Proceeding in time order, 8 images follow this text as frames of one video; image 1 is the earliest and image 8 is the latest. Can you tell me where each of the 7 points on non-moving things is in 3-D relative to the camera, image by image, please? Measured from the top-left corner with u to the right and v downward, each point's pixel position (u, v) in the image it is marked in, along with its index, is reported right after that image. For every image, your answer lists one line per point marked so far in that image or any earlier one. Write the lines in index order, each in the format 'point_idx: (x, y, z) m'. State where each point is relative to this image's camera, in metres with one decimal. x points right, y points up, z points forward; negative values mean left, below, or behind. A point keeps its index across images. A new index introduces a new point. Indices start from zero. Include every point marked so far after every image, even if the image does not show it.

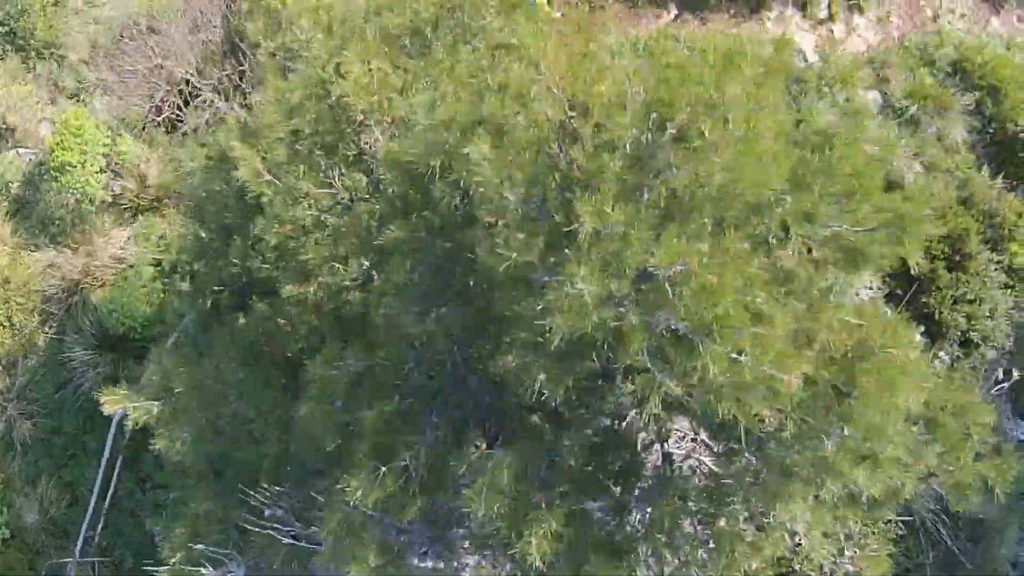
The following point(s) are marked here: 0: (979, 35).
0: (+10.4, +5.6, +11.1) m
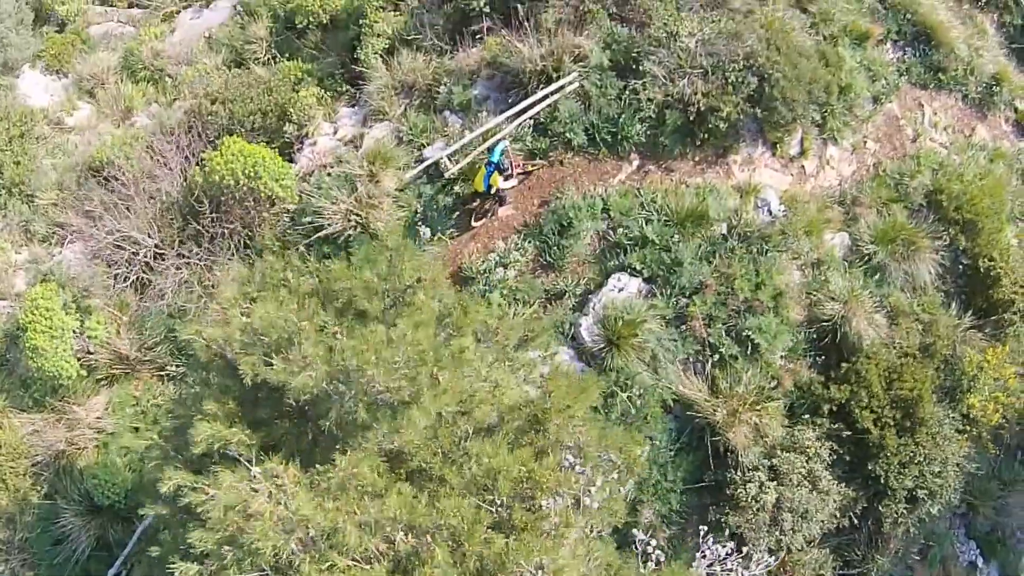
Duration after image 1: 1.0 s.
0: (+9.7, +2.9, +10.7) m
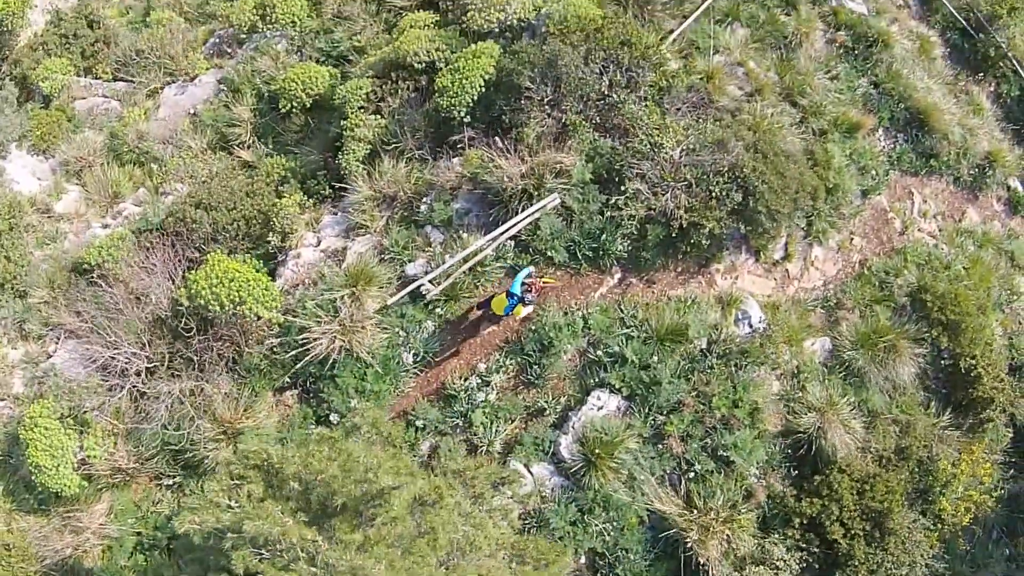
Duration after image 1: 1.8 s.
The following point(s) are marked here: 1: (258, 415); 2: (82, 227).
0: (+9.4, +1.0, +10.6) m
1: (-4.5, -2.2, +8.7) m
2: (-9.5, +1.4, +10.9) m
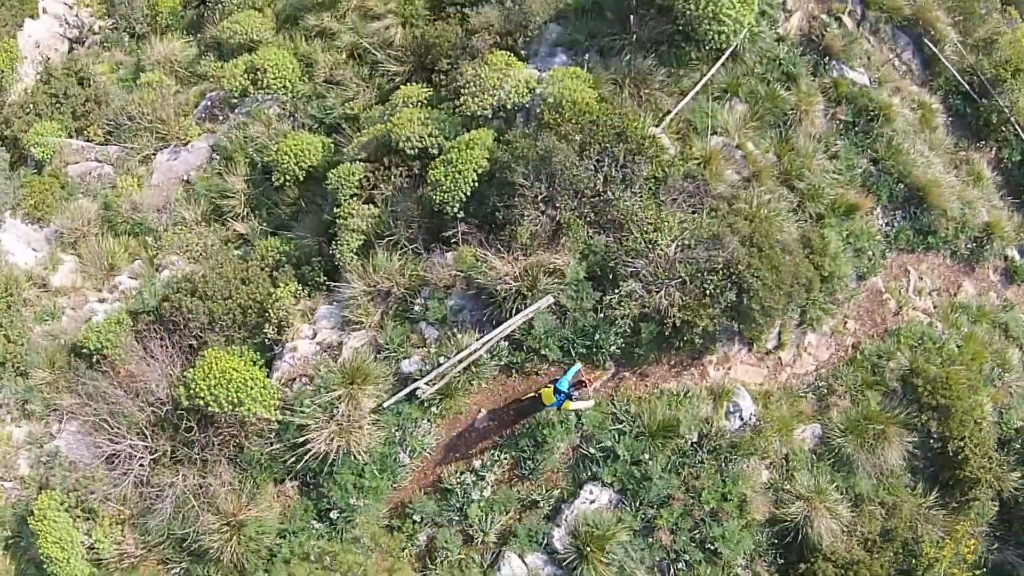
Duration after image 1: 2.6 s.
0: (+9.3, -0.7, +10.6) m
1: (-4.6, -4.0, +8.9) m
2: (-9.6, -0.3, +11.0) m
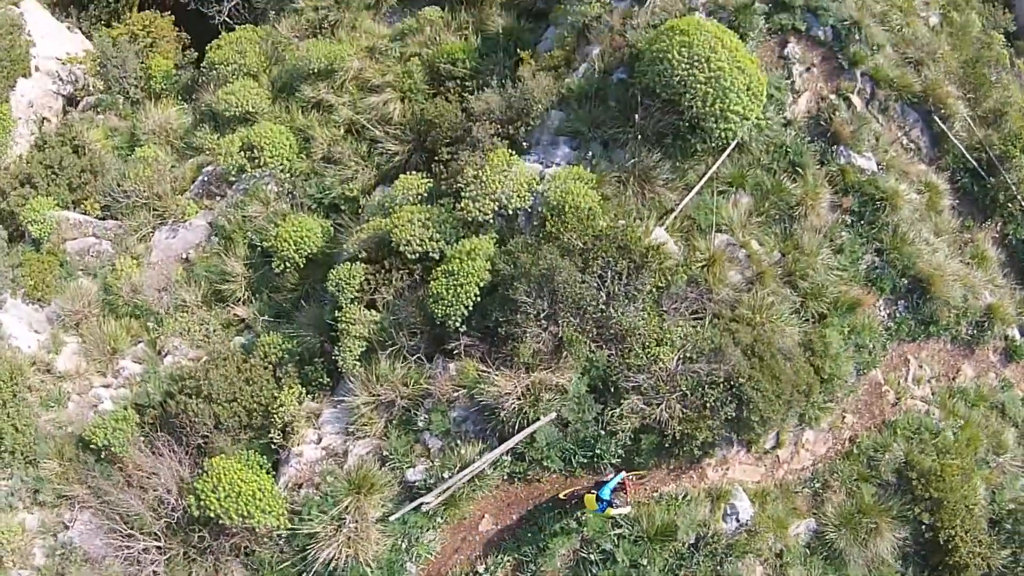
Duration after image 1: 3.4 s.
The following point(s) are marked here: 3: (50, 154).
0: (+9.3, -2.6, +10.8) m
1: (-4.5, -6.0, +9.3) m
2: (-9.6, -2.2, +11.0) m
3: (-11.5, +3.3, +12.3) m
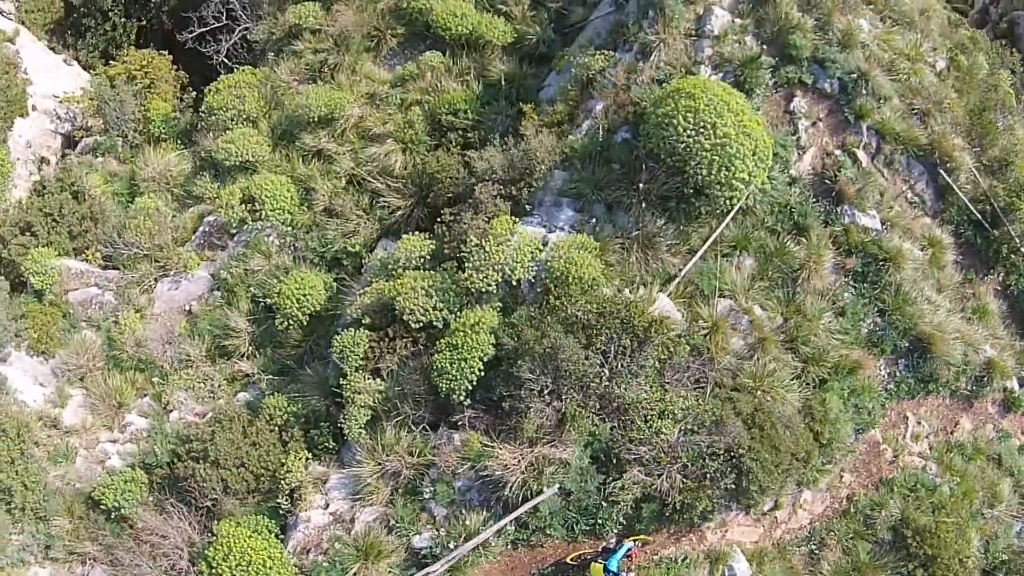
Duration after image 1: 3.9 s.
0: (+9.4, -3.8, +10.9) m
1: (-4.5, -7.3, +9.5) m
2: (-9.5, -3.5, +11.2) m
3: (-11.4, +2.1, +12.2) m
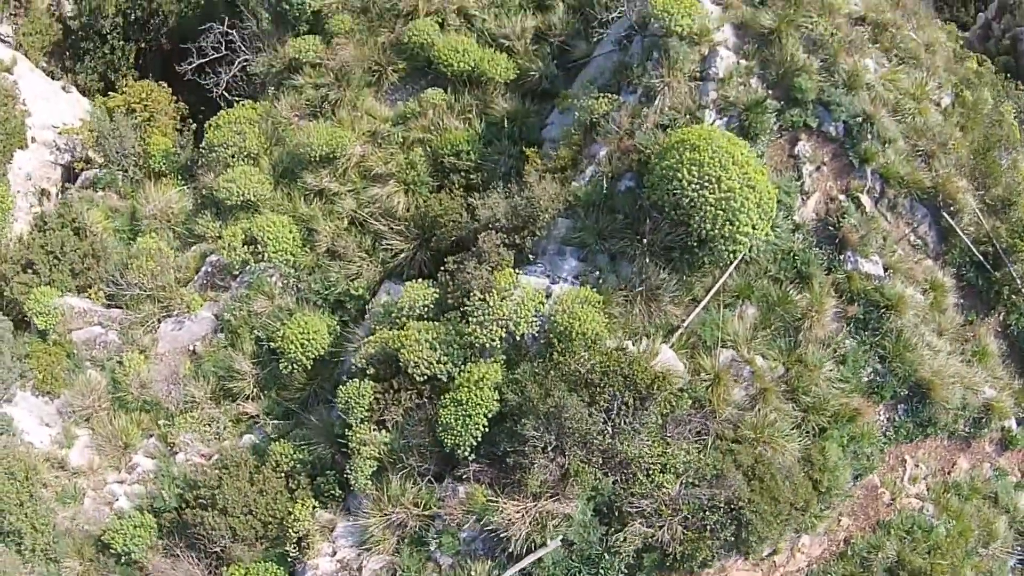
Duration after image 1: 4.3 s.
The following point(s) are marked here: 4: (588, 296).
0: (+9.5, -4.8, +11.1) m
1: (-4.4, -8.4, +9.8) m
2: (-9.4, -4.4, +11.3) m
3: (-11.4, +1.2, +12.2) m
4: (+1.4, -0.1, +9.5) m
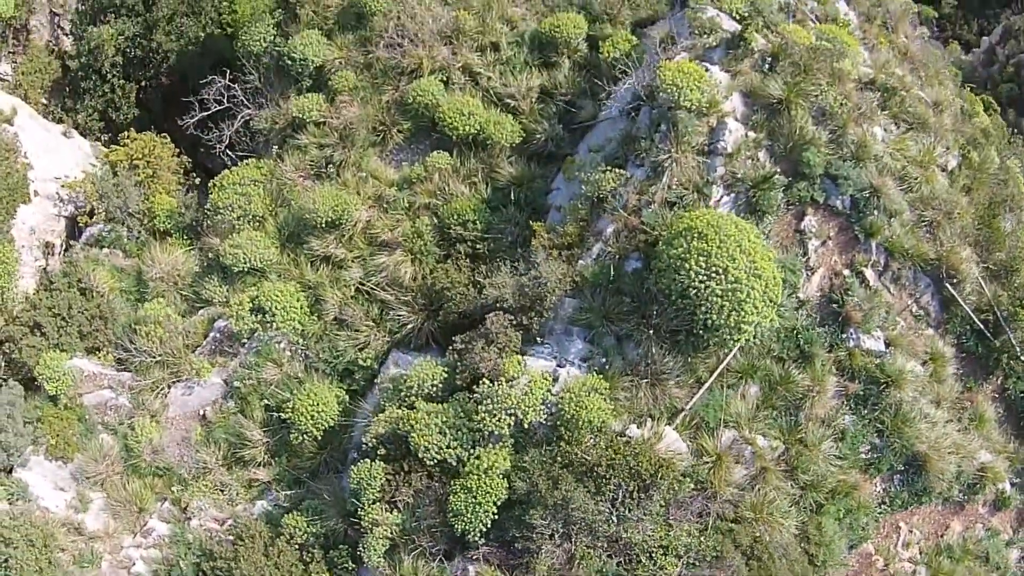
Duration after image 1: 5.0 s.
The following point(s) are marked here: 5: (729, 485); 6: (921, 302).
0: (+9.6, -6.4, +11.5) m
1: (-4.3, -10.0, +10.2) m
2: (-9.3, -6.0, +11.6) m
3: (-11.2, -0.4, +12.2) m
4: (+1.6, -1.8, +9.6) m
5: (+4.3, -3.9, +9.8) m
6: (+9.4, -0.3, +11.4) m
